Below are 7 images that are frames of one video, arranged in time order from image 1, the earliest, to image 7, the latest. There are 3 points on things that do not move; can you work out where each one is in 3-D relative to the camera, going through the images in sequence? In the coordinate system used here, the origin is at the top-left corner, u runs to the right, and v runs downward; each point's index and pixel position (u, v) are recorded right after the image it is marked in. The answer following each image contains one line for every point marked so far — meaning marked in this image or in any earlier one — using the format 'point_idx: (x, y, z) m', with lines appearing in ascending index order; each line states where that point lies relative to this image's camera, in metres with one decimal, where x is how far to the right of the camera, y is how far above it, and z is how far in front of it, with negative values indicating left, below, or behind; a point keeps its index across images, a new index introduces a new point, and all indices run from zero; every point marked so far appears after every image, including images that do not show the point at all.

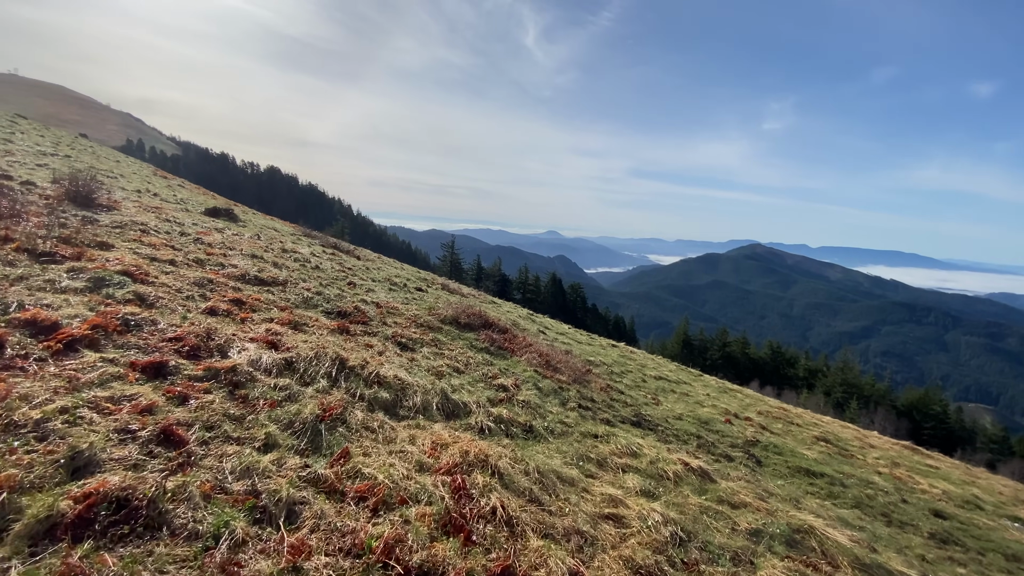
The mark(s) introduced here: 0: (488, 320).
0: (-0.8, -1.1, +18.0) m
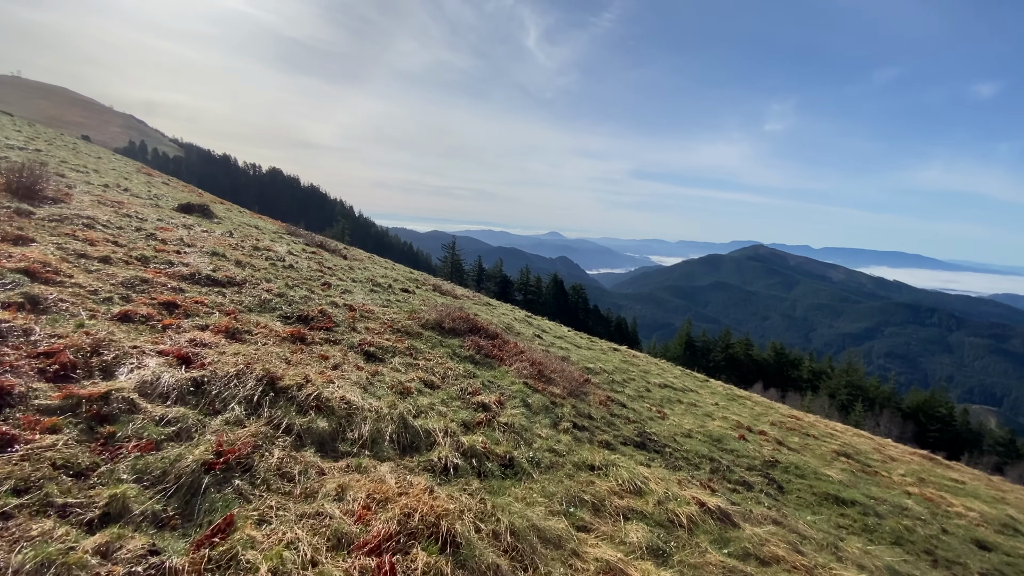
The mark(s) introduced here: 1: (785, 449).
0: (-1.2, -1.2, +16.3) m
1: (+8.9, -5.3, +15.9) m
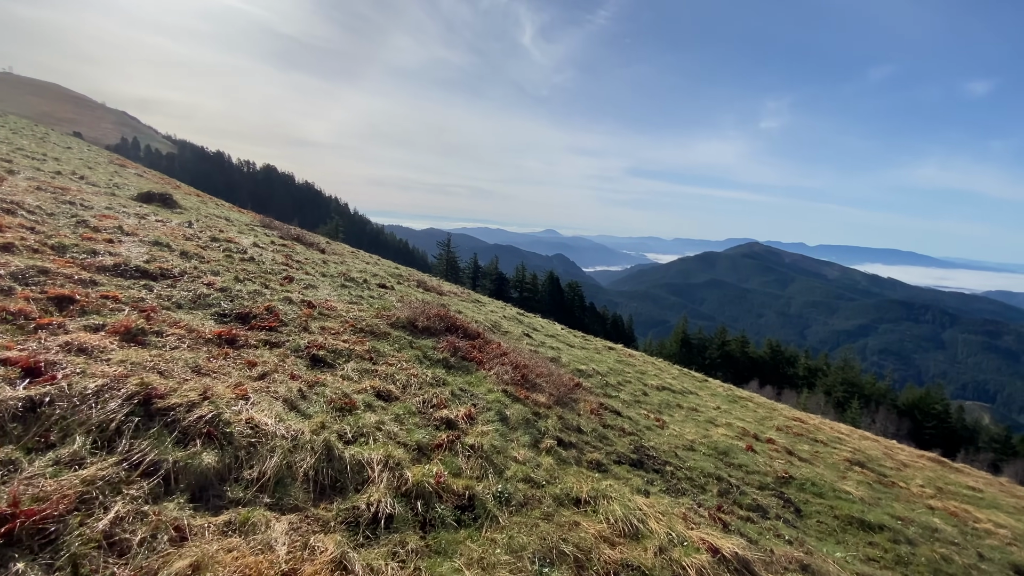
0: (-1.7, -1.0, +14.7) m
1: (+8.4, -5.1, +14.3) m
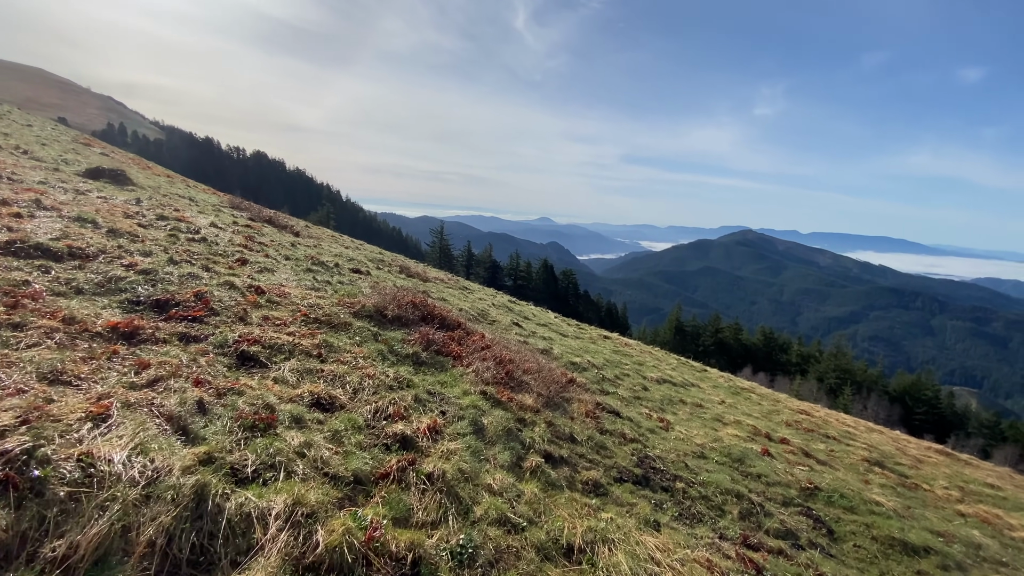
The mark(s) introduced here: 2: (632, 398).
0: (-2.1, -0.5, +12.9) m
1: (+8.0, -4.6, +12.8) m
2: (+3.4, -3.1, +13.7) m
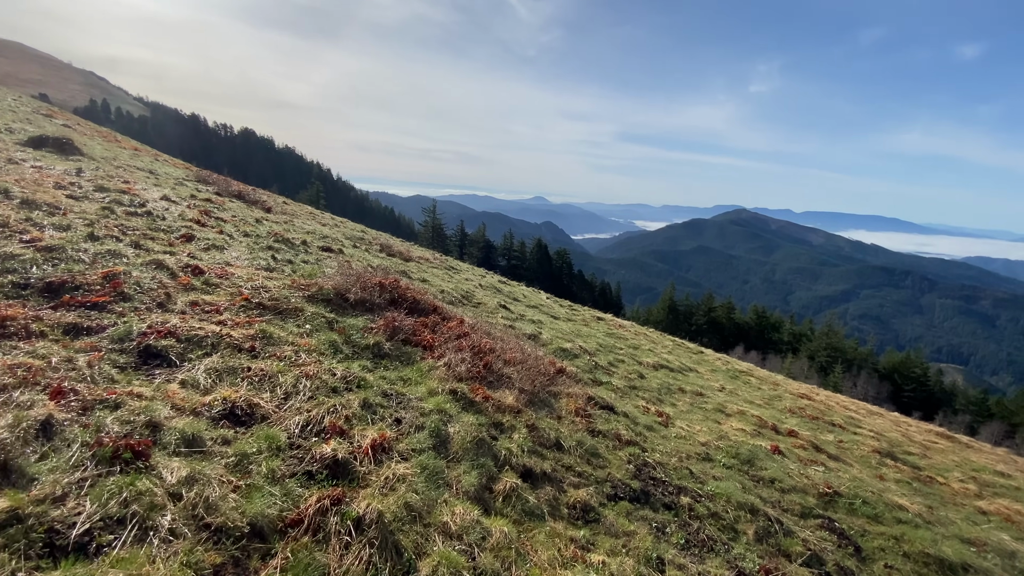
0: (-2.6, -0.1, +11.5) m
1: (+7.6, -4.1, +11.6) m
2: (+3.0, -2.6, +12.4) m
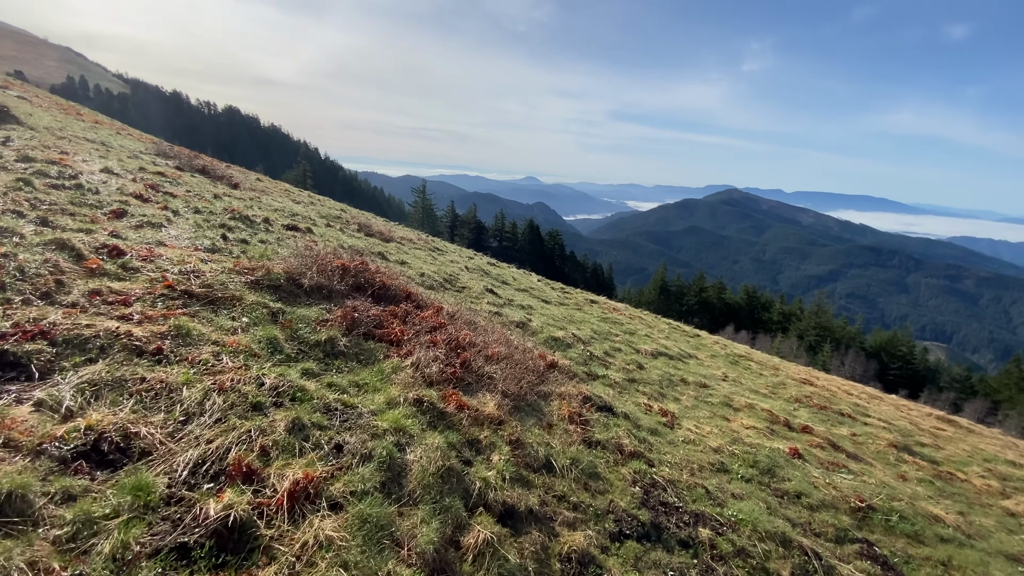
0: (-2.9, +0.3, +10.0) m
1: (+7.3, -3.7, +10.5) m
2: (+2.6, -2.2, +11.1) m
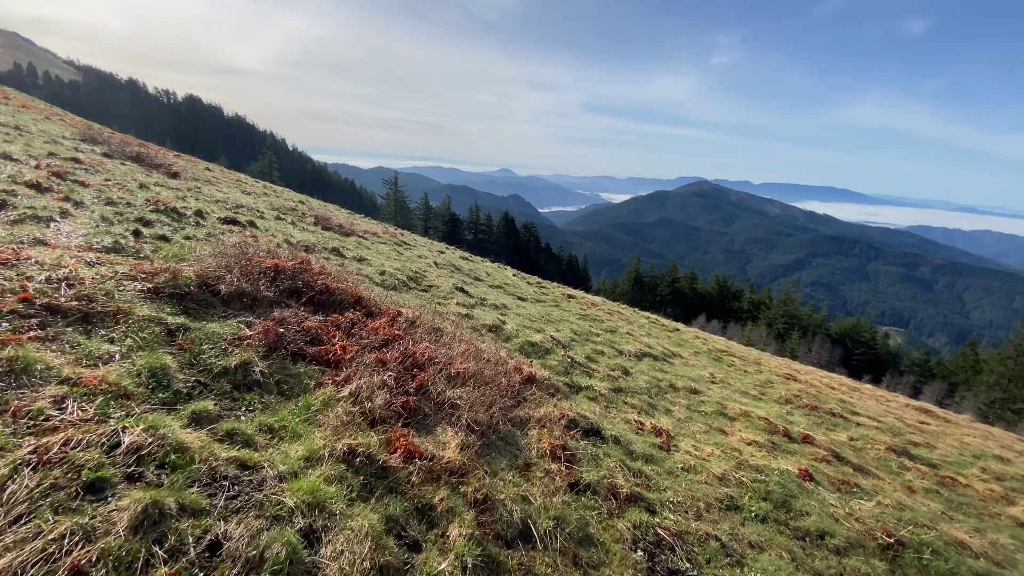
0: (-3.4, +0.2, +8.4) m
1: (+6.8, -3.7, +9.5) m
2: (+2.0, -2.1, +9.8) m
